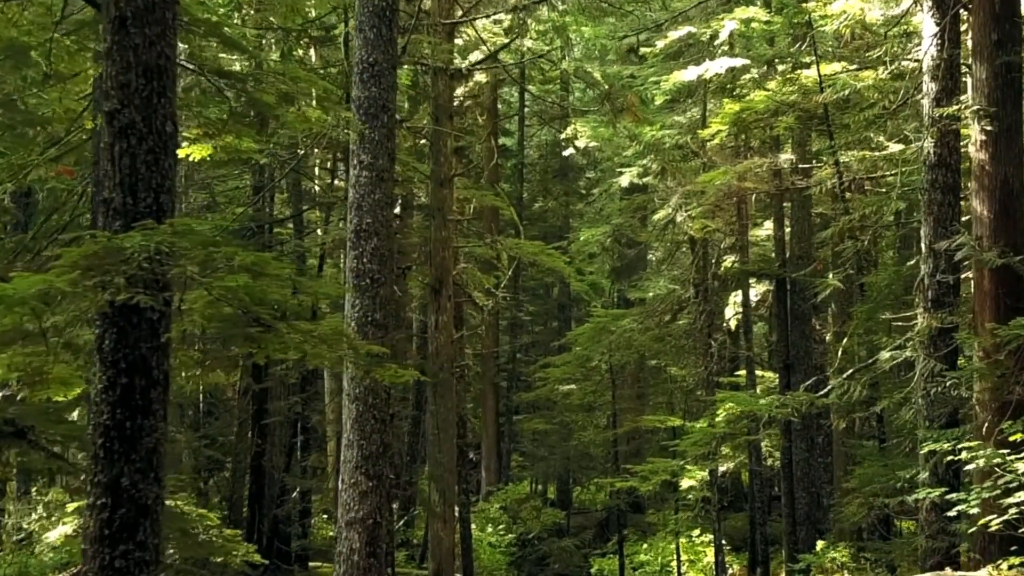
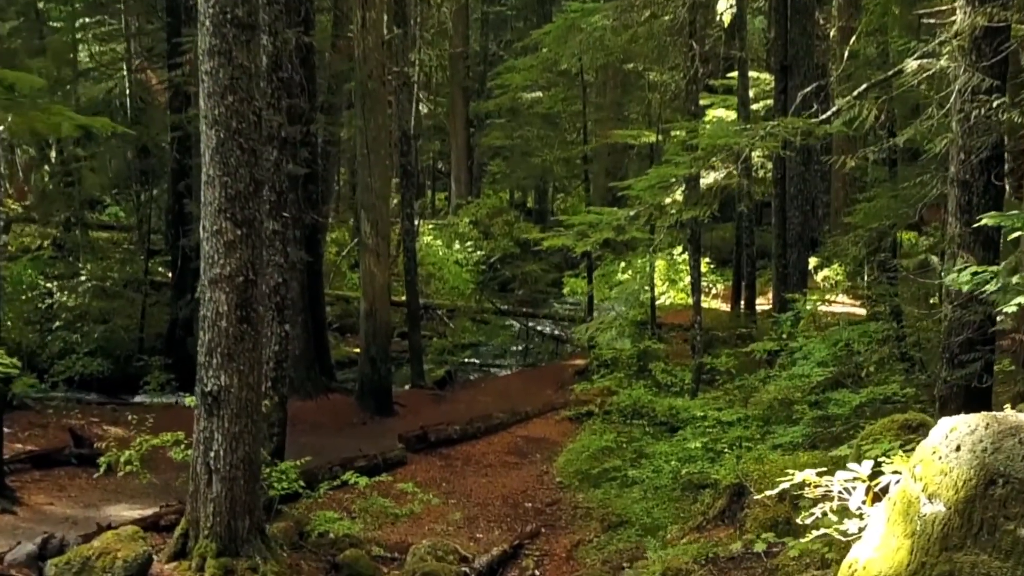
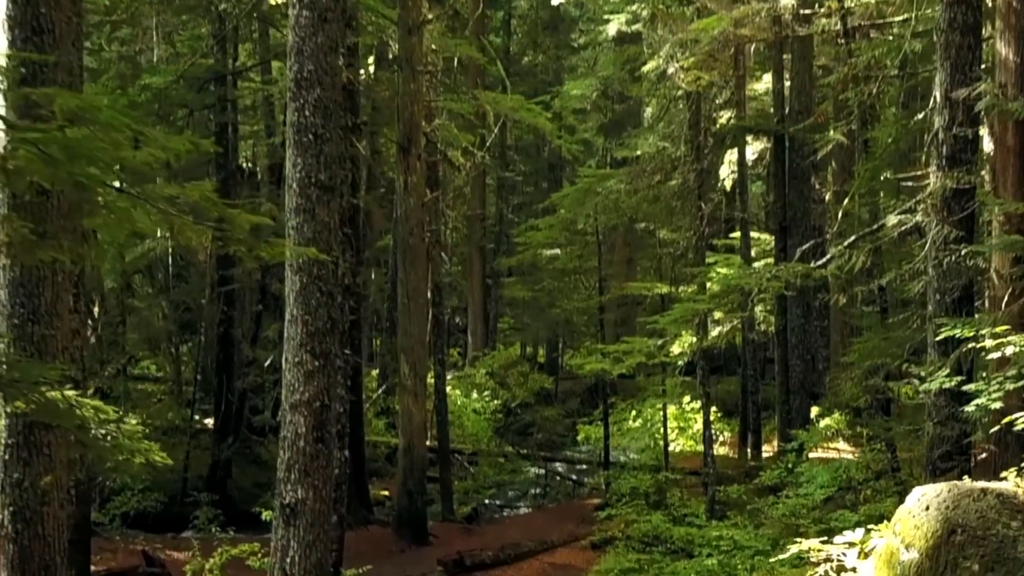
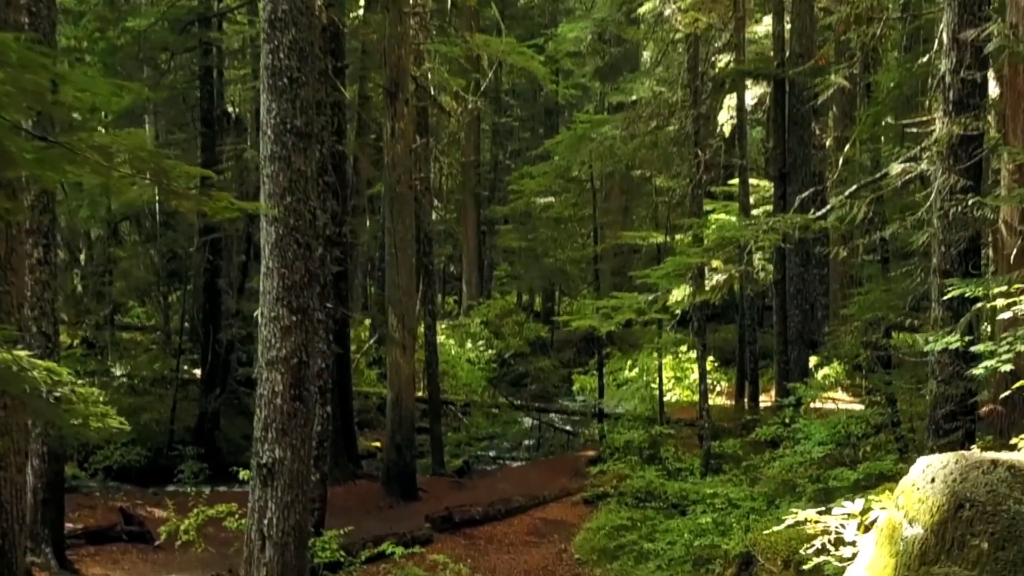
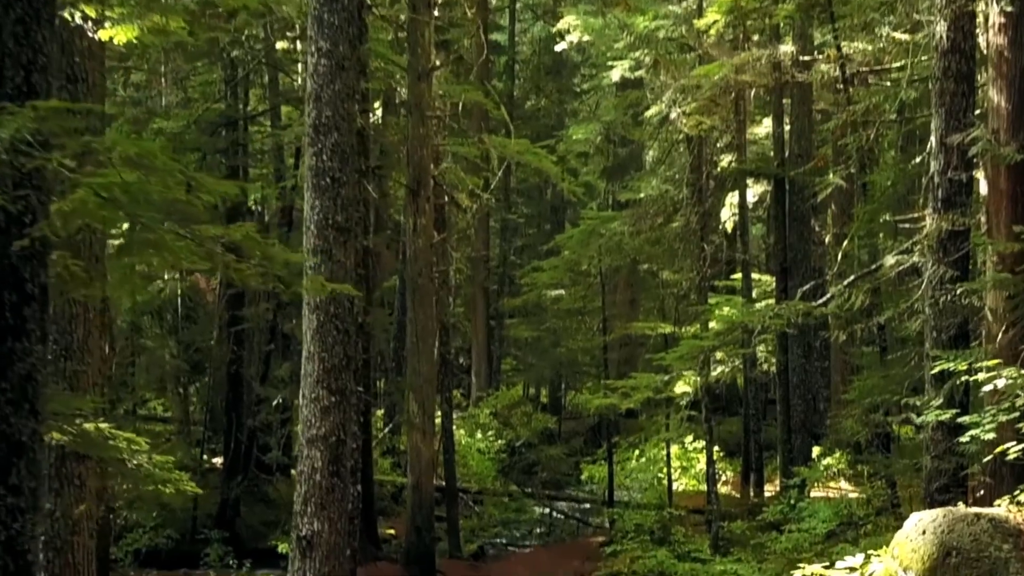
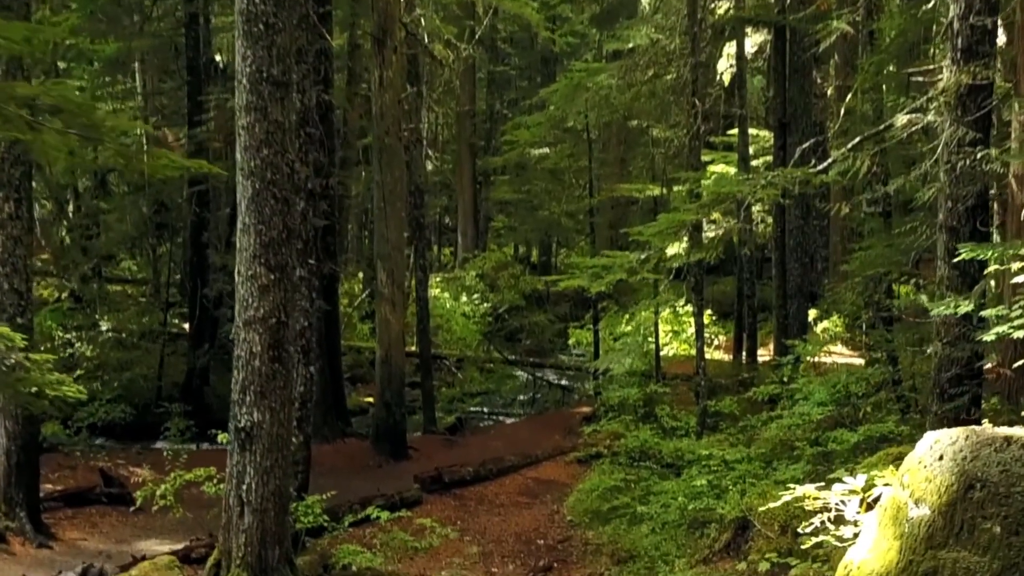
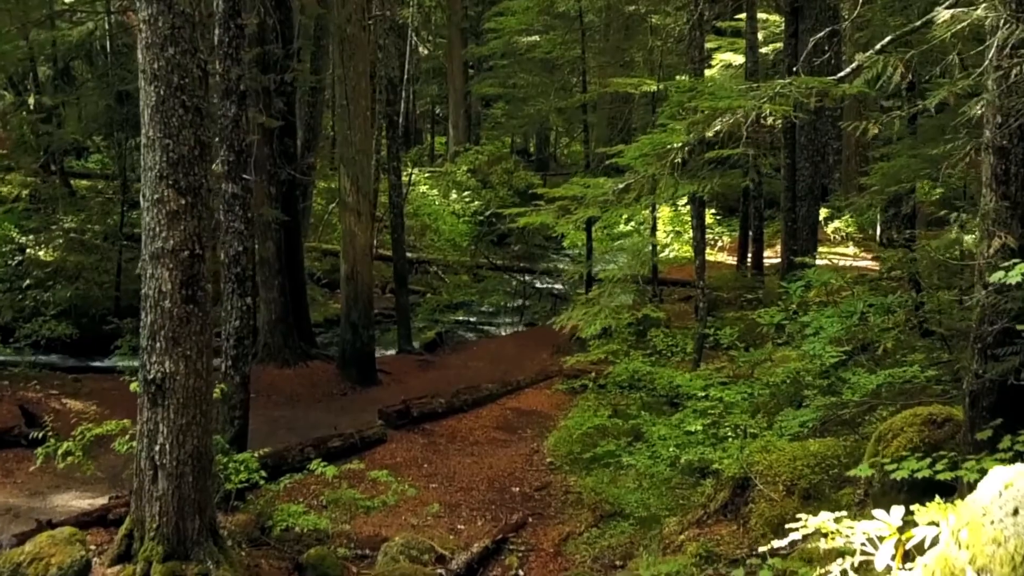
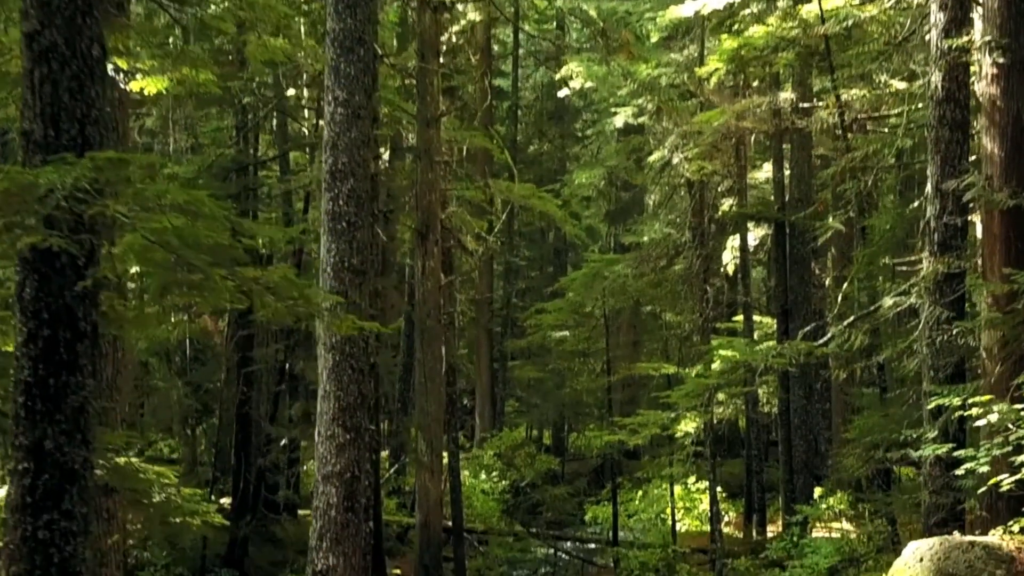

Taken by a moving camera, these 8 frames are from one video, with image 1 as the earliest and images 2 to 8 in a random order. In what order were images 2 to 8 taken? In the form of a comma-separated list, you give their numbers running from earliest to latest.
8, 5, 3, 4, 6, 2, 7
